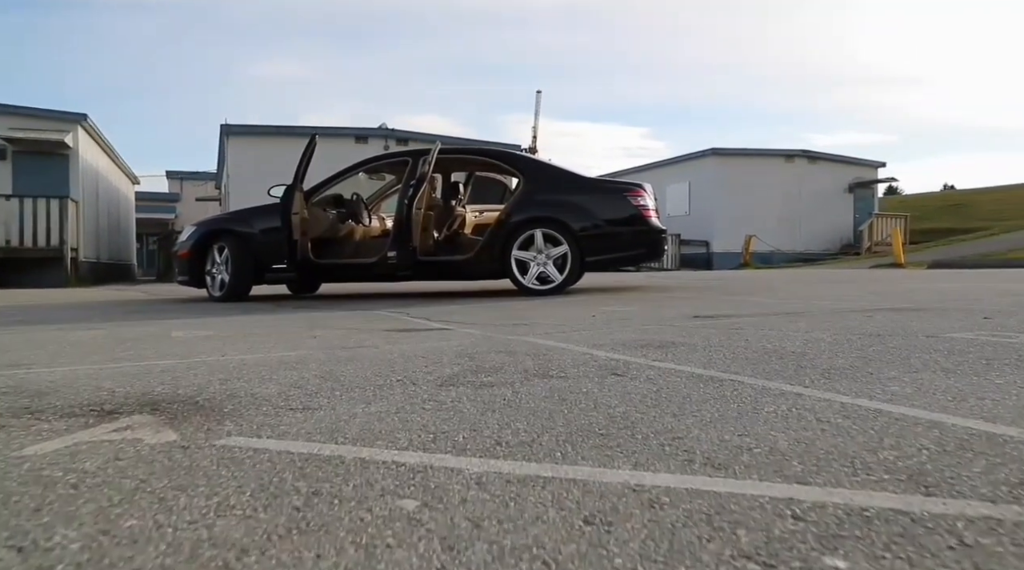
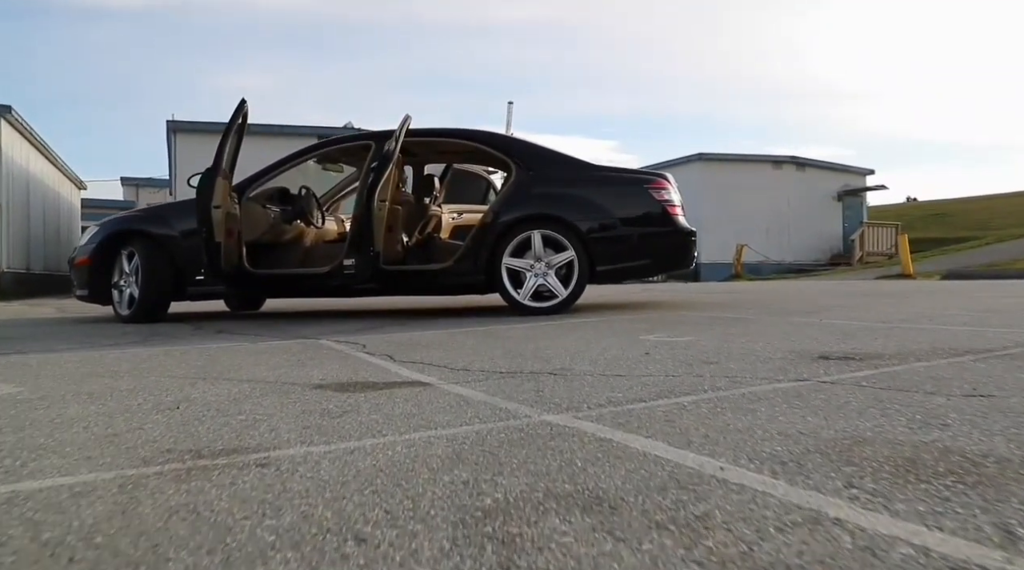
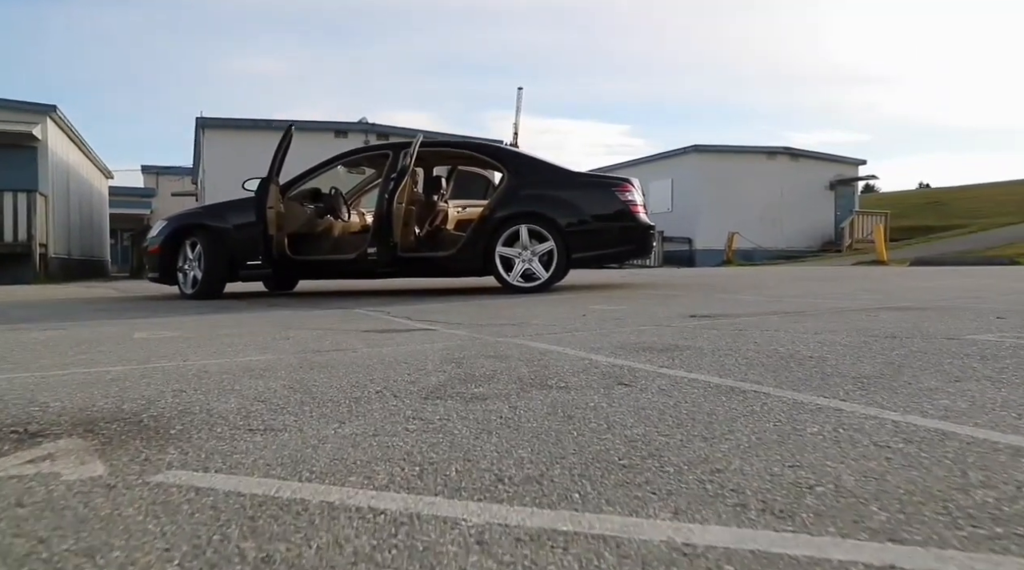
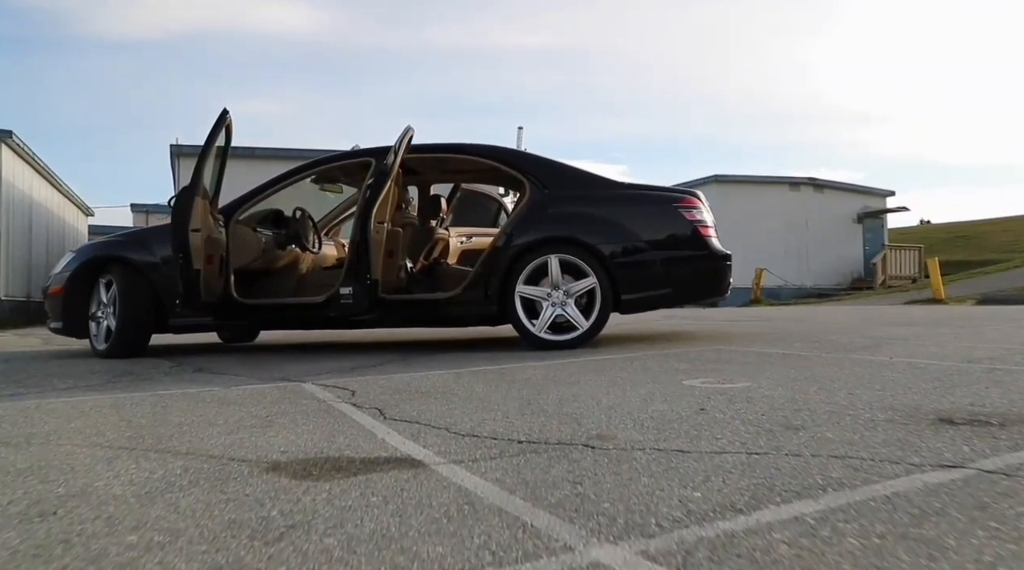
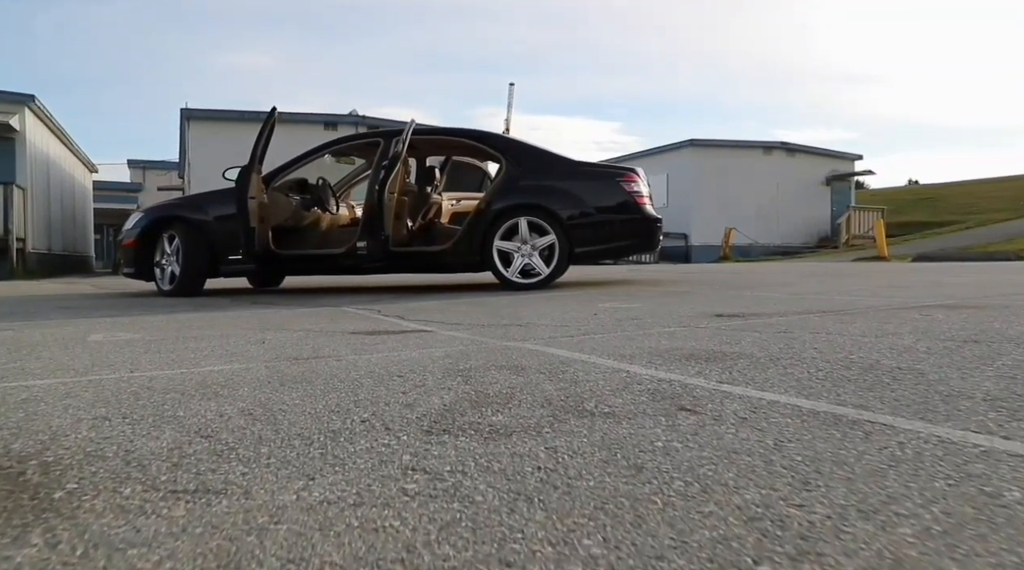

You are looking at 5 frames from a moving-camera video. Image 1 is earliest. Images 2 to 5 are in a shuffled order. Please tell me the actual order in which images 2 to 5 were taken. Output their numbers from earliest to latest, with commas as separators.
3, 5, 2, 4
